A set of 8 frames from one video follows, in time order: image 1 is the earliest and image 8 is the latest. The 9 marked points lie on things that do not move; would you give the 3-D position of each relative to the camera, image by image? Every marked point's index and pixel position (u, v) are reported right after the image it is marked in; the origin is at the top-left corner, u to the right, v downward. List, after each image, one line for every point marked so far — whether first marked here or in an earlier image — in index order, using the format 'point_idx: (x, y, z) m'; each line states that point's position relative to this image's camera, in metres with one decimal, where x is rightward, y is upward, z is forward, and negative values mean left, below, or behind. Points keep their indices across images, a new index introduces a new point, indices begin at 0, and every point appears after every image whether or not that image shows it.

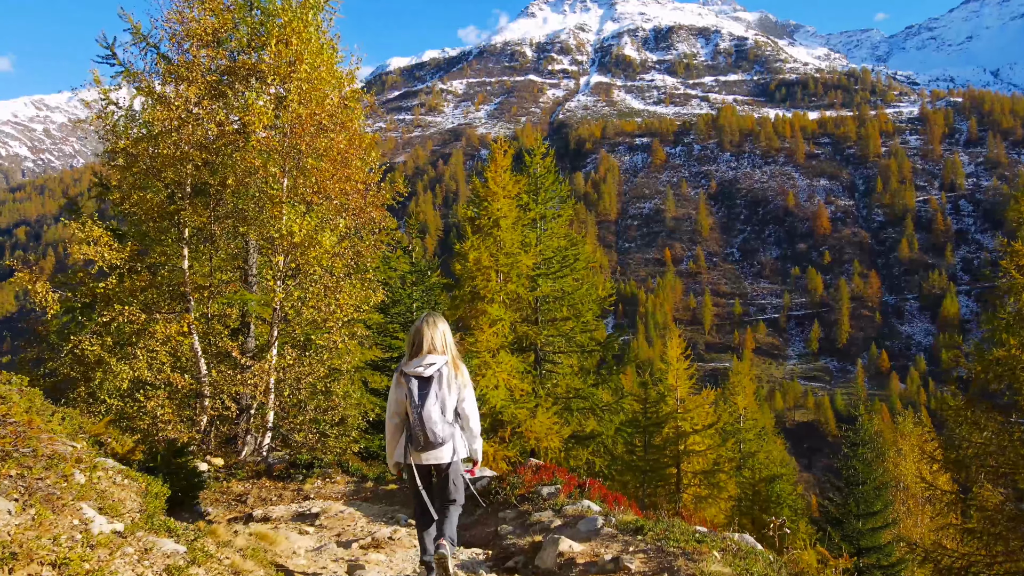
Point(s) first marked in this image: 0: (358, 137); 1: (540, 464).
0: (-3.0, +2.8, +13.9) m
1: (+0.4, -2.4, +10.0) m
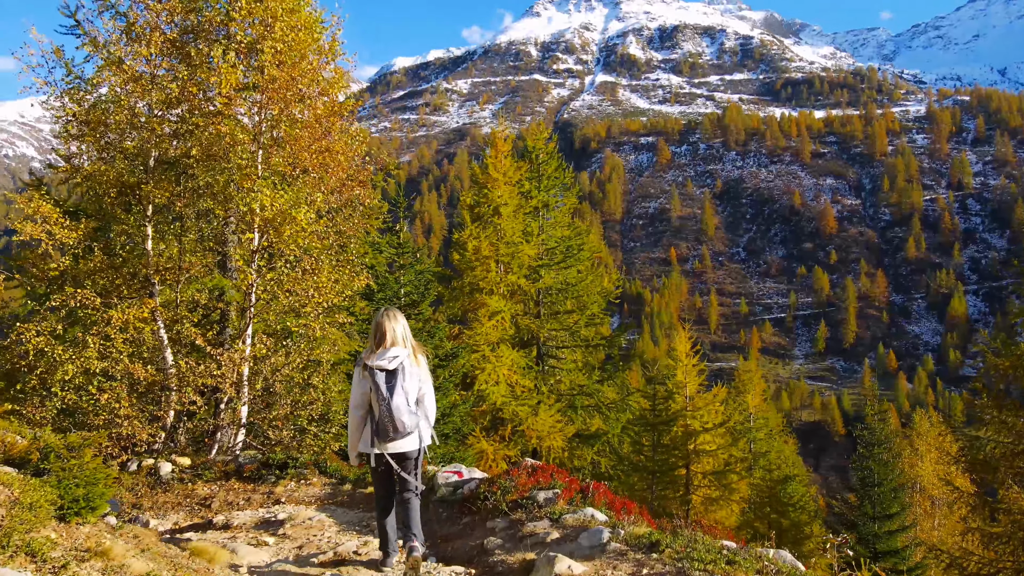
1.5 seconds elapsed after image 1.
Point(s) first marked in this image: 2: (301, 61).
0: (-3.1, +3.0, +12.7) m
1: (+0.3, -2.1, +8.9) m
2: (-3.4, +3.7, +11.9) m
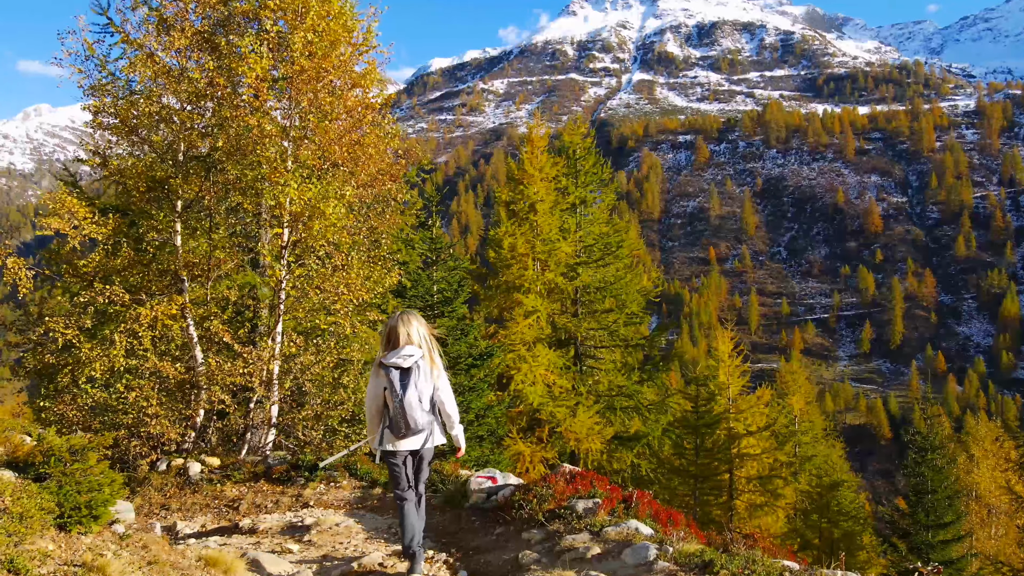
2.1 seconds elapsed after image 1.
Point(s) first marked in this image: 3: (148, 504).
0: (-2.5, +3.1, +12.4) m
1: (+0.7, -2.0, +8.4) m
2: (-2.8, +3.7, +11.6) m
3: (-4.8, -2.9, +9.7) m
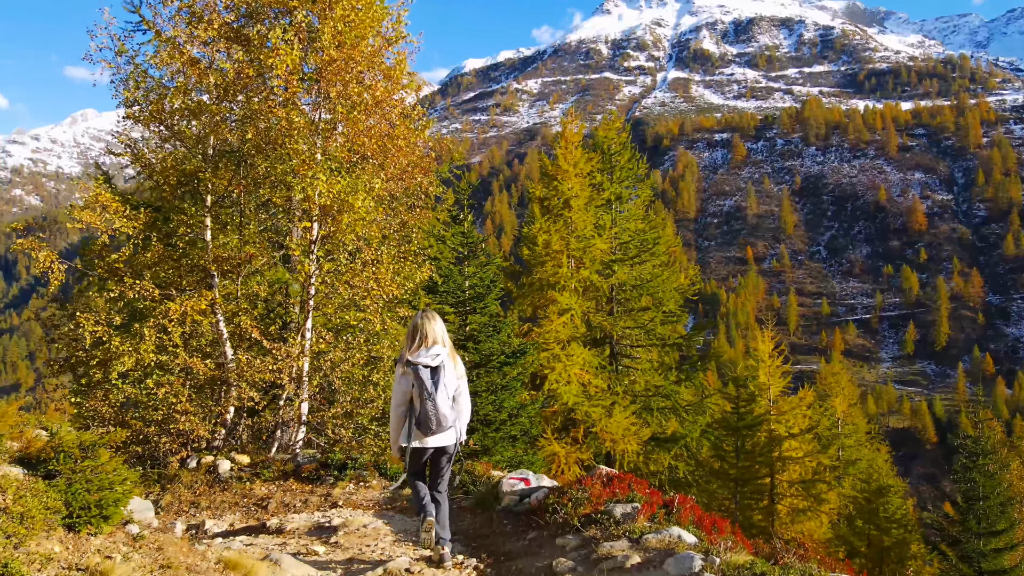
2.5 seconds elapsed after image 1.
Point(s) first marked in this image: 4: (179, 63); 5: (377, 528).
0: (-1.9, +3.2, +12.2) m
1: (+1.1, -2.0, +8.0) m
2: (-2.3, +3.8, +11.4) m
3: (-4.3, -2.8, +9.6) m
4: (-4.8, +3.3, +10.7) m
5: (-1.4, -2.5, +7.5) m
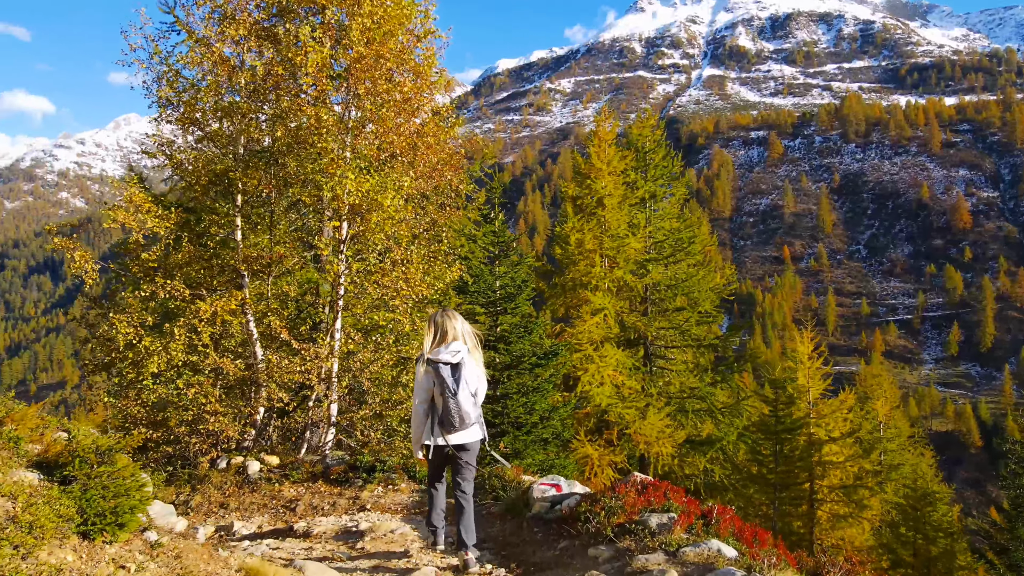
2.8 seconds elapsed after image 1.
0: (-1.4, +3.2, +12.0) m
1: (+1.4, -2.0, +7.7) m
2: (-1.8, +3.8, +11.2) m
3: (-3.9, -2.8, +9.5) m
4: (-4.4, +3.3, +10.7) m
5: (-1.1, -2.5, +7.4) m
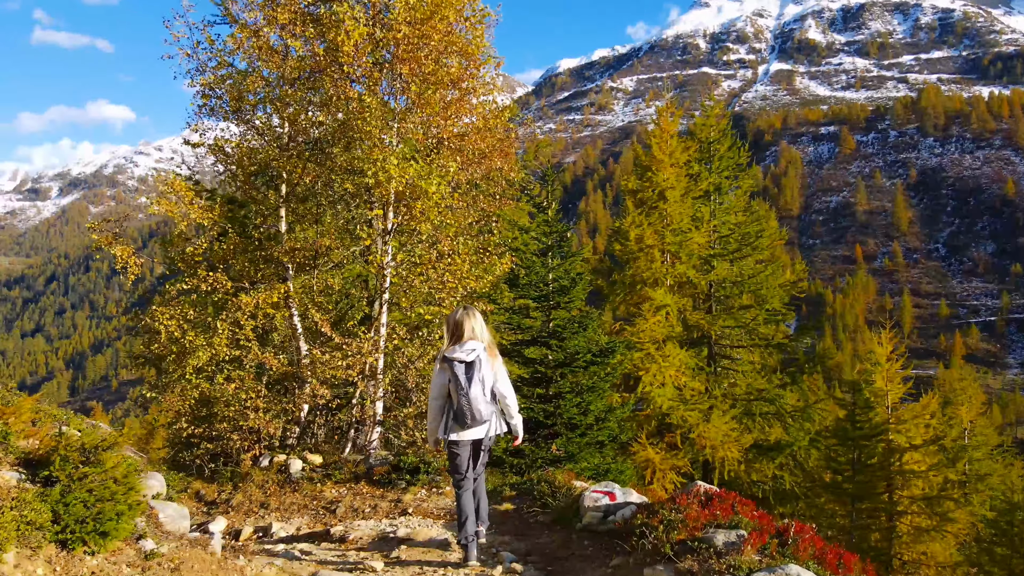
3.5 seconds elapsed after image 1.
0: (-0.6, +3.3, +11.5) m
1: (+1.9, -1.9, +6.9) m
2: (-1.0, +3.9, +10.7) m
3: (-3.3, -2.7, +9.2) m
4: (-3.6, +3.4, +10.4) m
5: (-0.6, -2.4, +6.8) m
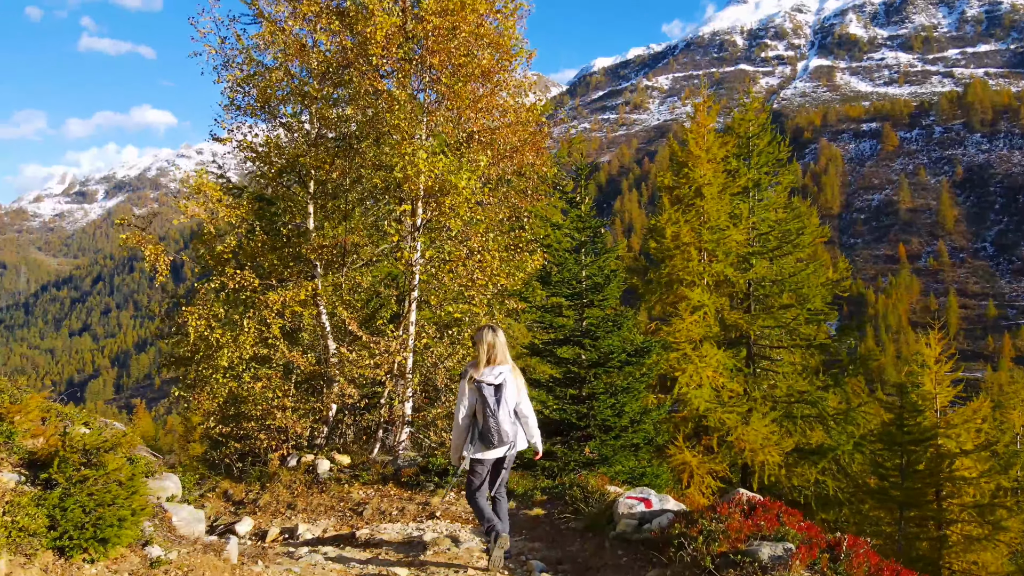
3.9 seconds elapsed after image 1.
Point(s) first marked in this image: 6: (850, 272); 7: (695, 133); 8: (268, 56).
0: (-0.1, +3.3, +11.2) m
1: (+2.2, -1.8, +6.5) m
2: (-0.6, +3.9, +10.5) m
3: (-2.9, -2.6, +9.0) m
4: (-3.2, +3.4, +10.3) m
5: (-0.4, -2.3, +6.5) m
6: (+8.4, +0.4, +18.2) m
7: (+4.2, +3.7, +17.1) m
8: (-3.5, +3.3, +10.4) m
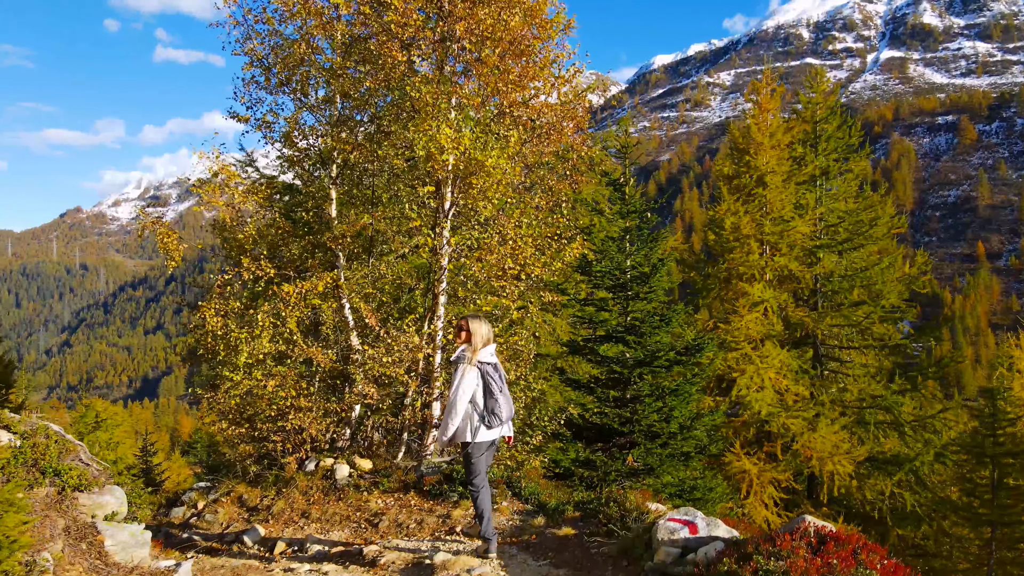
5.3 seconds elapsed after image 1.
0: (+0.4, +3.4, +10.2) m
1: (+2.3, -1.7, +5.4) m
2: (-0.1, +4.1, +9.6) m
3: (-2.6, -2.5, +8.3) m
4: (-2.7, +3.5, +9.6) m
5: (-0.2, -2.2, +5.6) m
6: (+9.5, +0.5, +16.5) m
7: (+5.2, +3.8, +15.8) m
8: (-3.1, +3.4, +9.7) m
